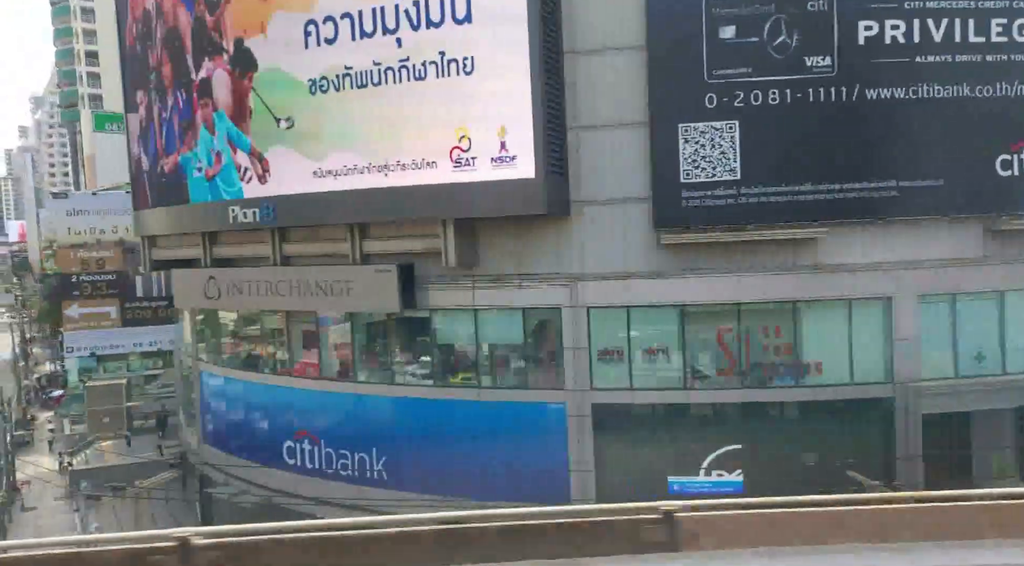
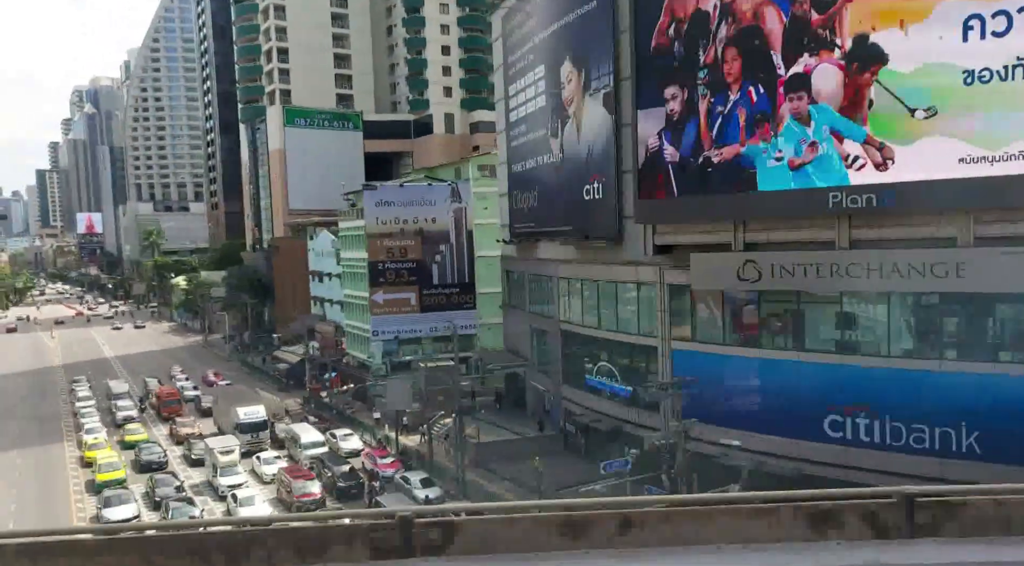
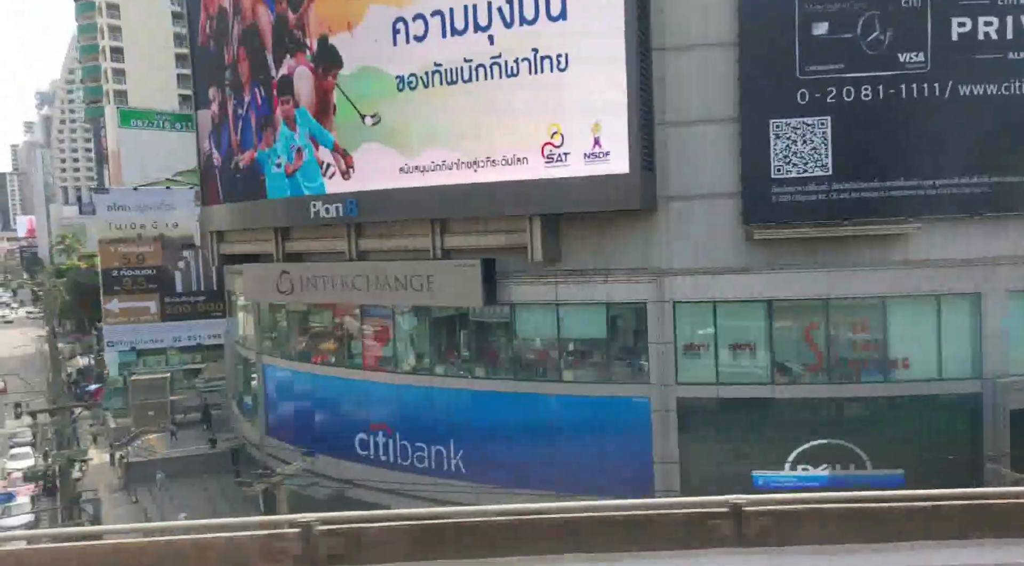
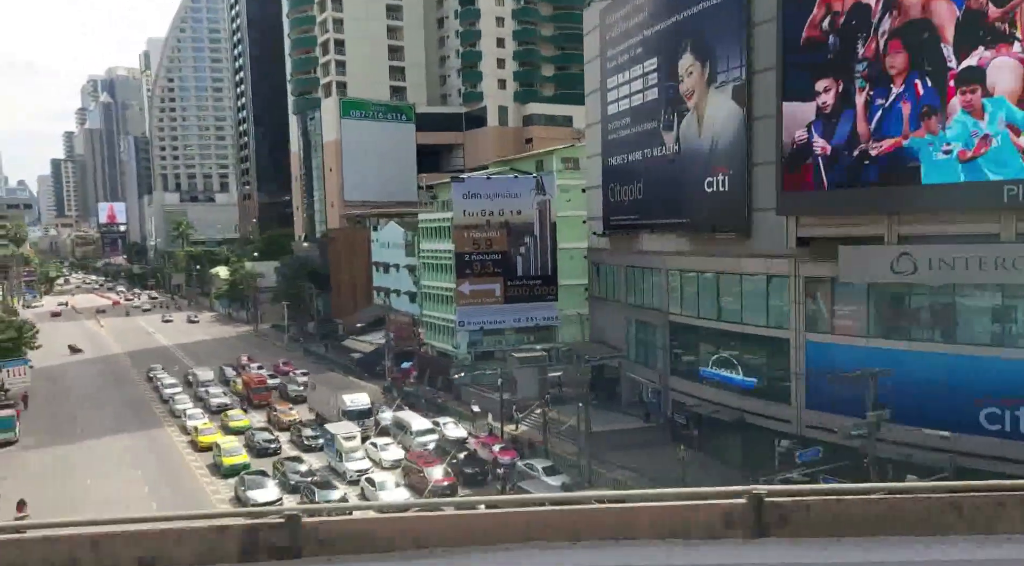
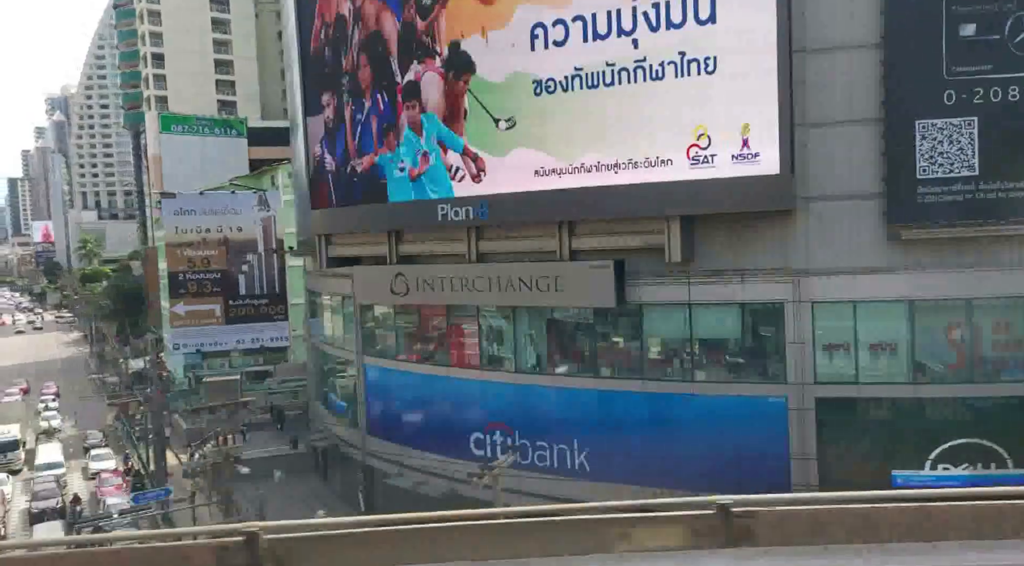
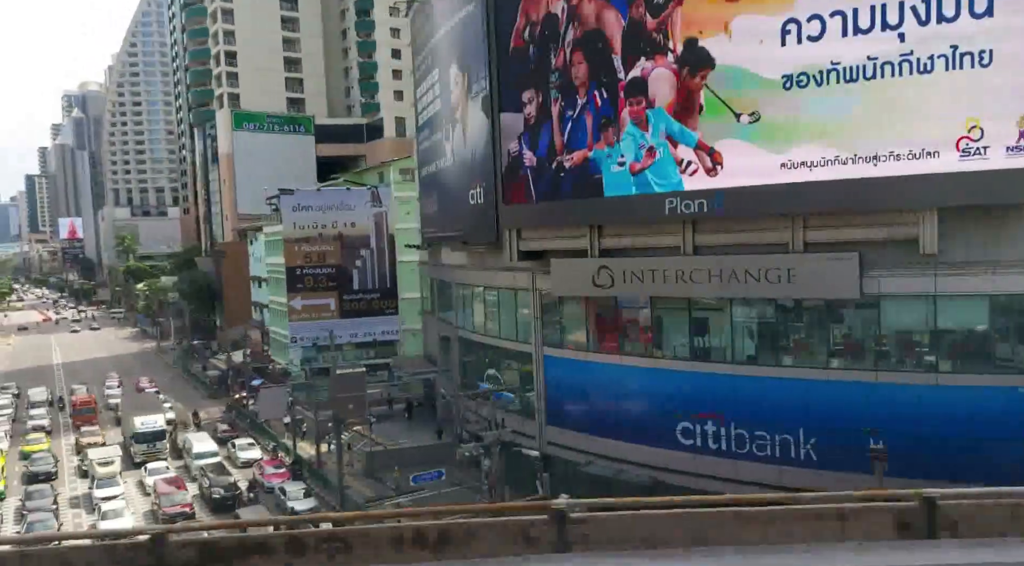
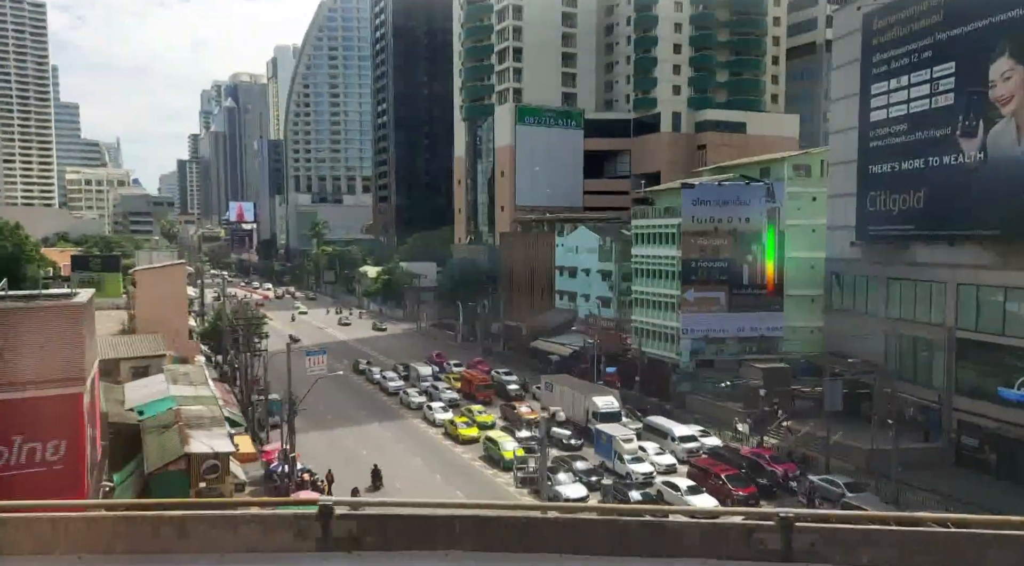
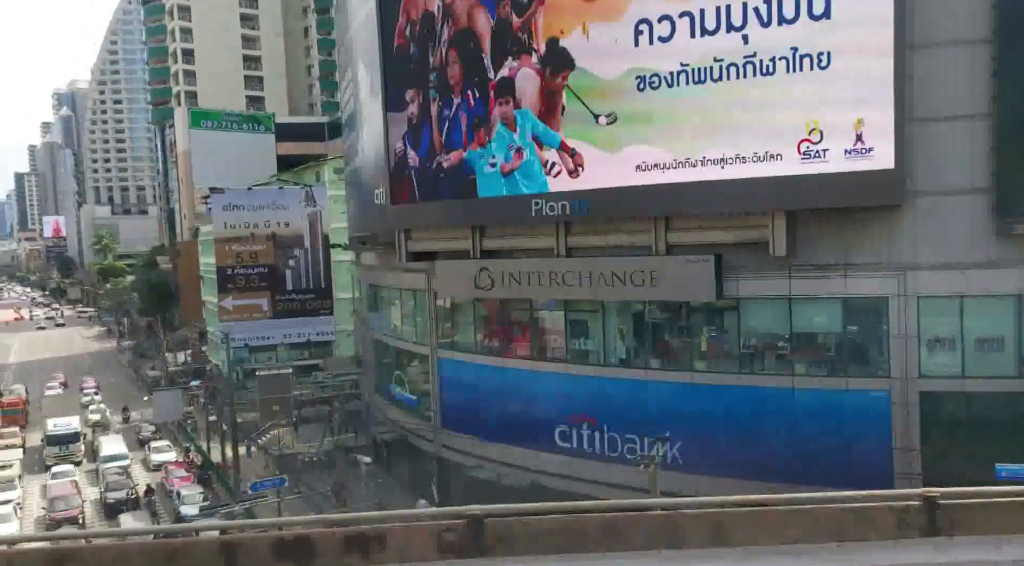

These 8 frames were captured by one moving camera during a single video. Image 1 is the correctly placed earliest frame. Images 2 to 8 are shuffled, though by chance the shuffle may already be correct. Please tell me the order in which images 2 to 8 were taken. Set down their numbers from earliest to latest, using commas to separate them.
3, 5, 8, 6, 2, 4, 7
